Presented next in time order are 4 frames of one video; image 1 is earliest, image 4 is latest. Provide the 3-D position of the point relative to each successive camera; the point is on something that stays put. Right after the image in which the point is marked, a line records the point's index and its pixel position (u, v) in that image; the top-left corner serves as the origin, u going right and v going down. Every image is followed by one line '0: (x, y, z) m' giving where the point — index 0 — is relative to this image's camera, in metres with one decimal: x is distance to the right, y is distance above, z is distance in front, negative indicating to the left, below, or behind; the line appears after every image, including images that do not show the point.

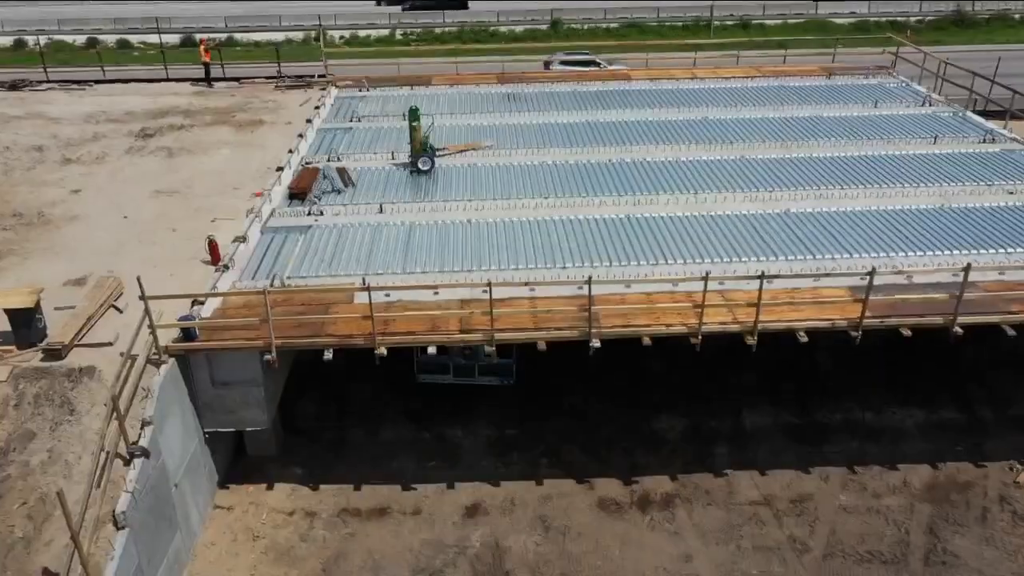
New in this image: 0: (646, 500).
0: (+2.5, -3.9, +14.2) m
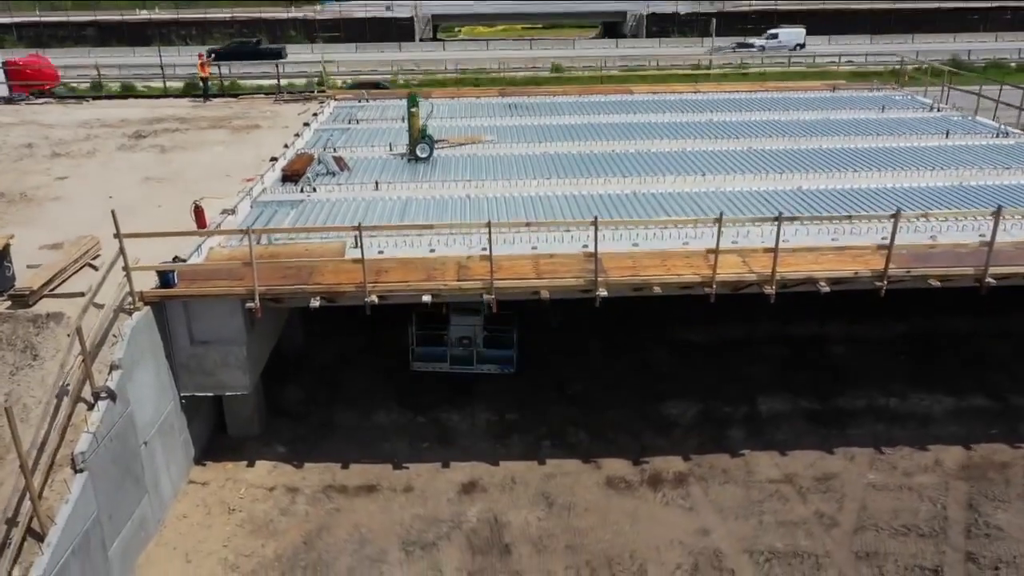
0: (+2.5, -3.2, +13.1) m
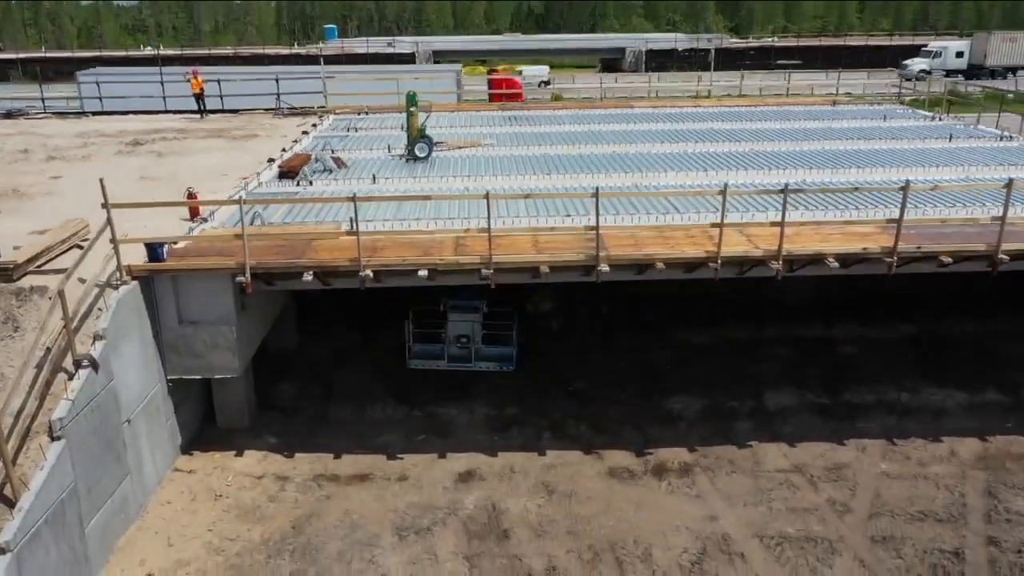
0: (+2.5, -2.9, +12.6) m
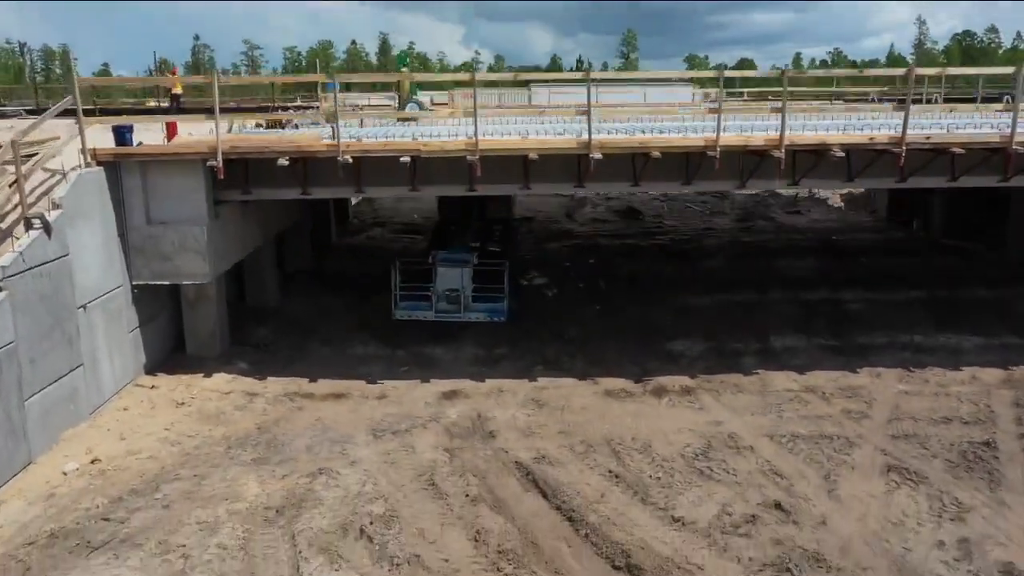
0: (+2.3, -1.5, +11.7) m
